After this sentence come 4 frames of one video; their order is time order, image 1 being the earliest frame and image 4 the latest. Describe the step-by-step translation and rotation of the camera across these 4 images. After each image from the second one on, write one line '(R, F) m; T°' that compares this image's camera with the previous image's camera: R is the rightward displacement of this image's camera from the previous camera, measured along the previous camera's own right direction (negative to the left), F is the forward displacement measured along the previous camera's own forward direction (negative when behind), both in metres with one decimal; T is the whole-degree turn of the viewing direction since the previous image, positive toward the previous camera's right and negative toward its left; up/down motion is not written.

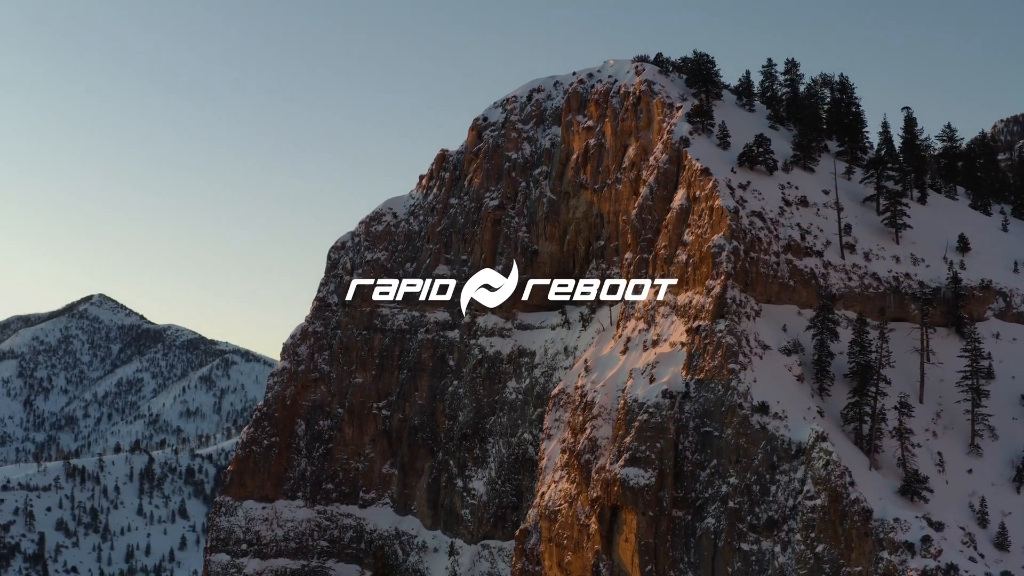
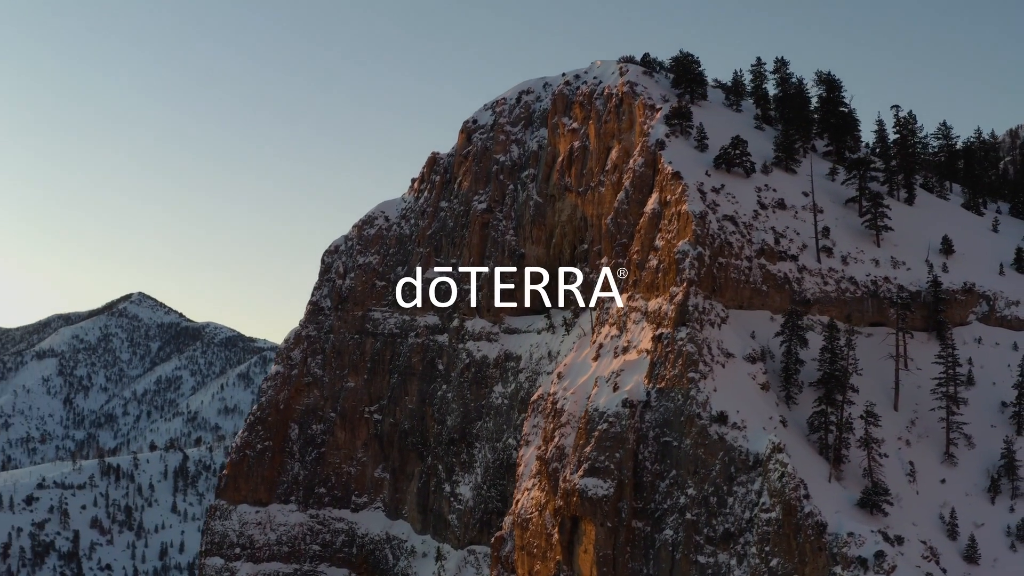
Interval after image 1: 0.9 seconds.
(+4.1, +0.7) m; -2°
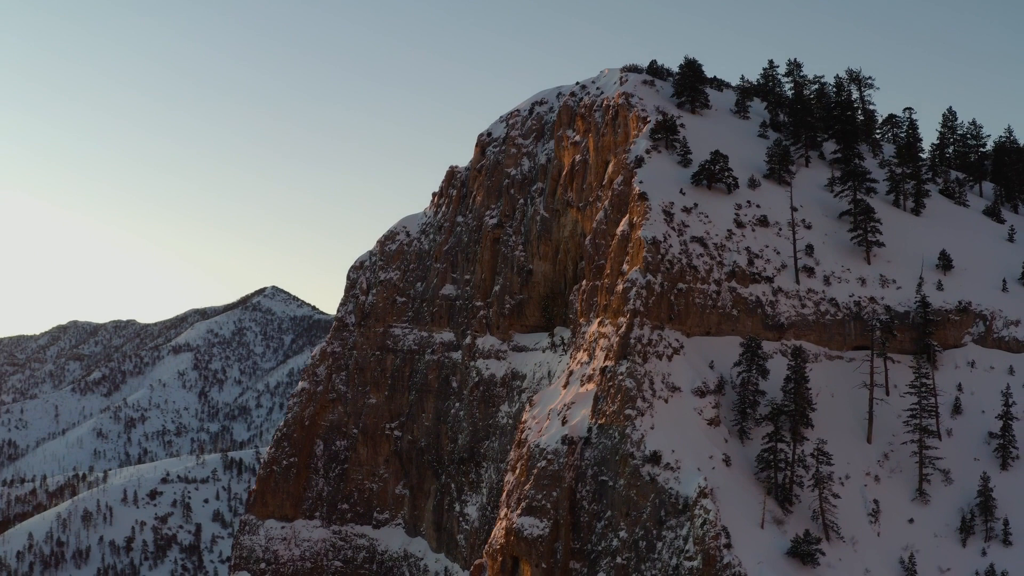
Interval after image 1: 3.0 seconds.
(+9.7, +1.7) m; -6°
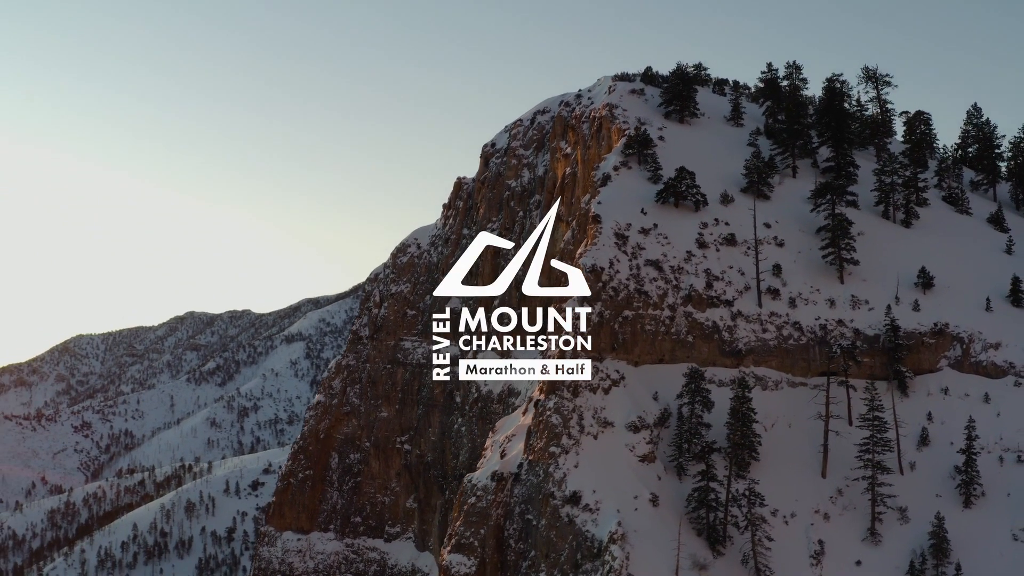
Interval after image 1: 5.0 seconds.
(+9.0, +1.6) m; -5°
